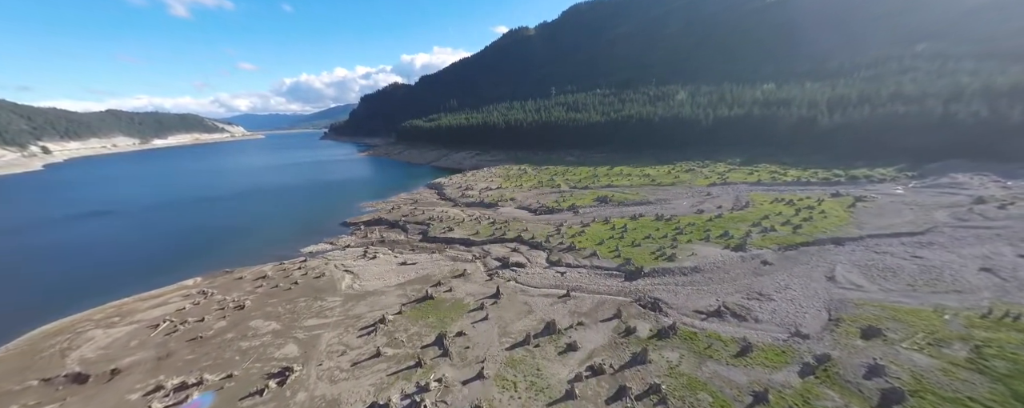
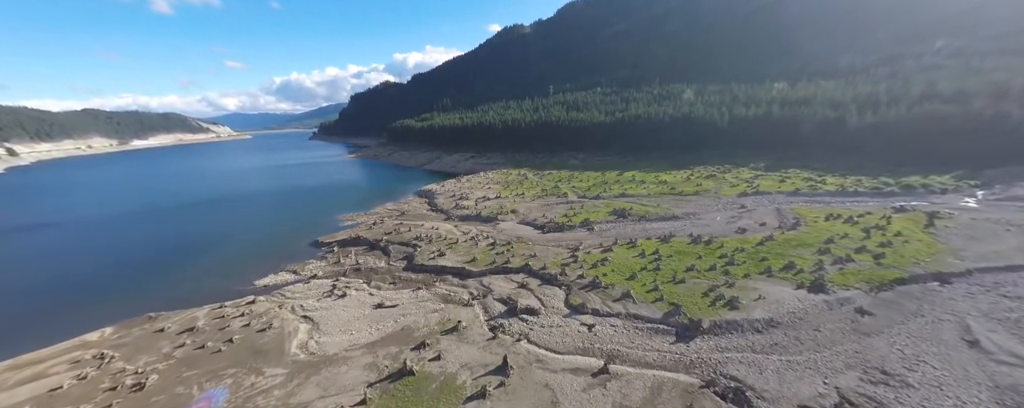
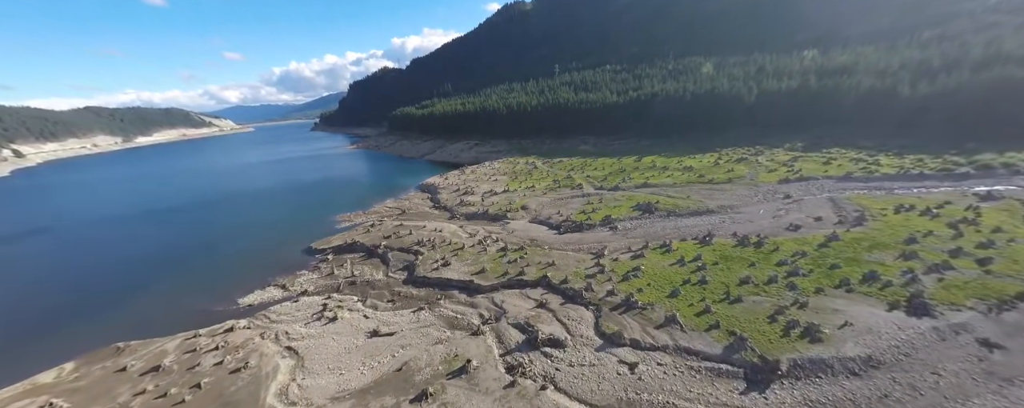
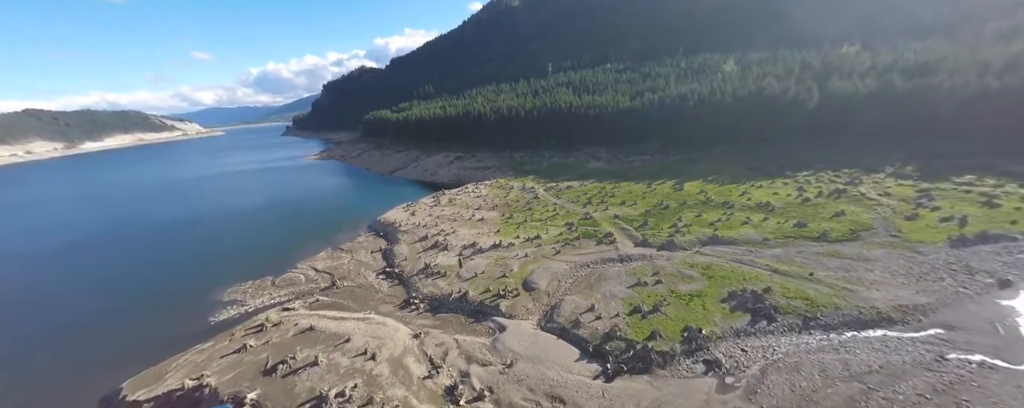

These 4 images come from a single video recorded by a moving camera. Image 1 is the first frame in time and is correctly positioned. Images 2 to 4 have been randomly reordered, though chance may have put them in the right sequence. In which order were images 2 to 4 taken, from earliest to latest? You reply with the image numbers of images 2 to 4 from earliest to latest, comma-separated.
2, 3, 4
